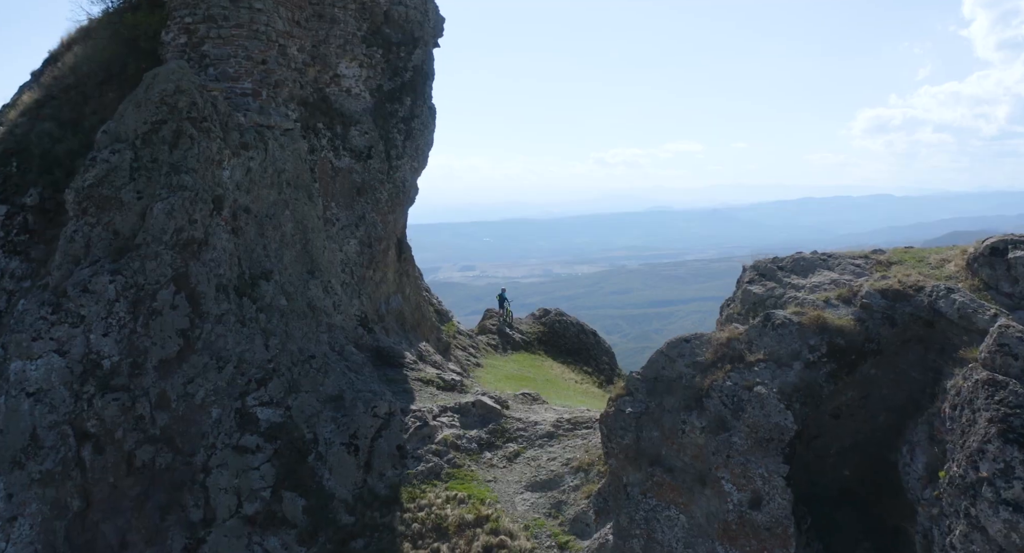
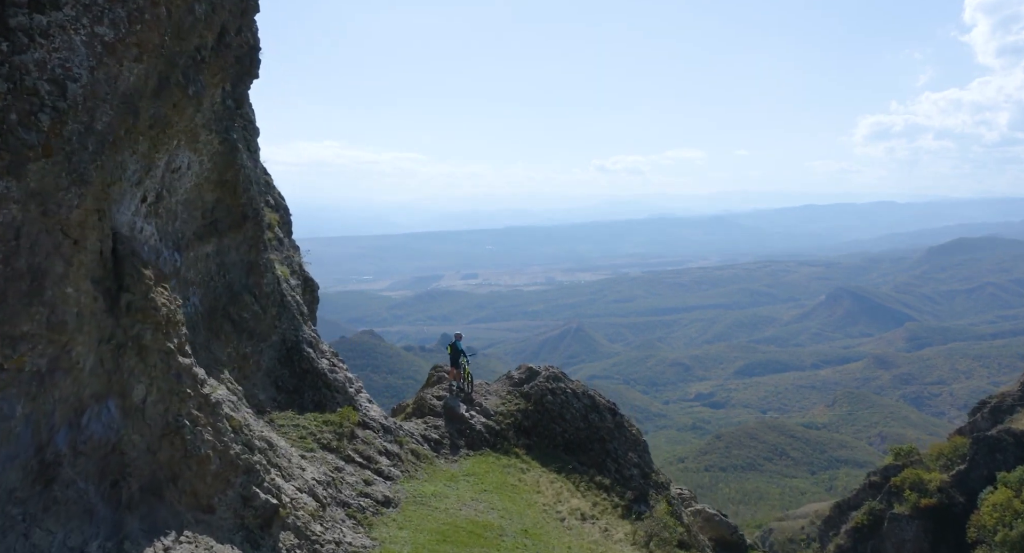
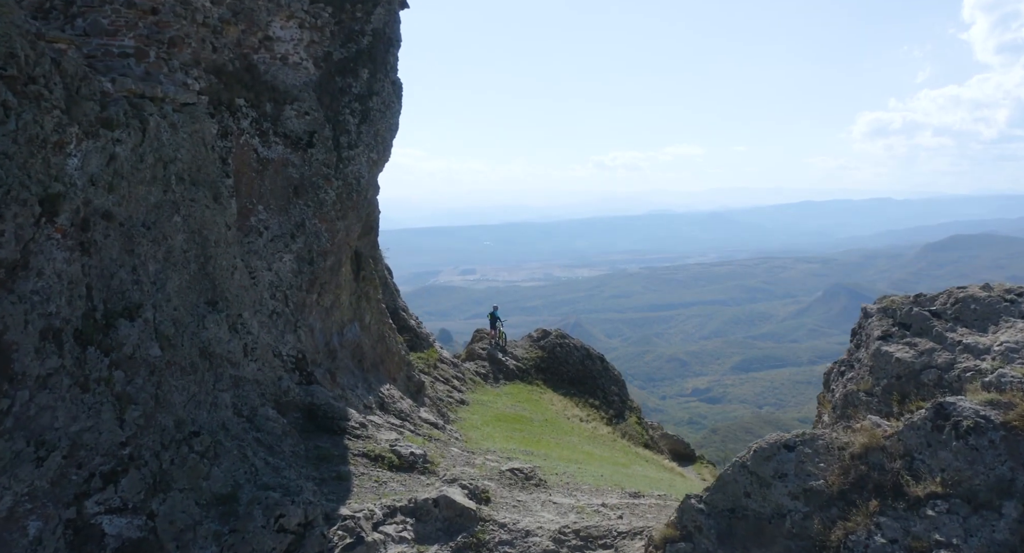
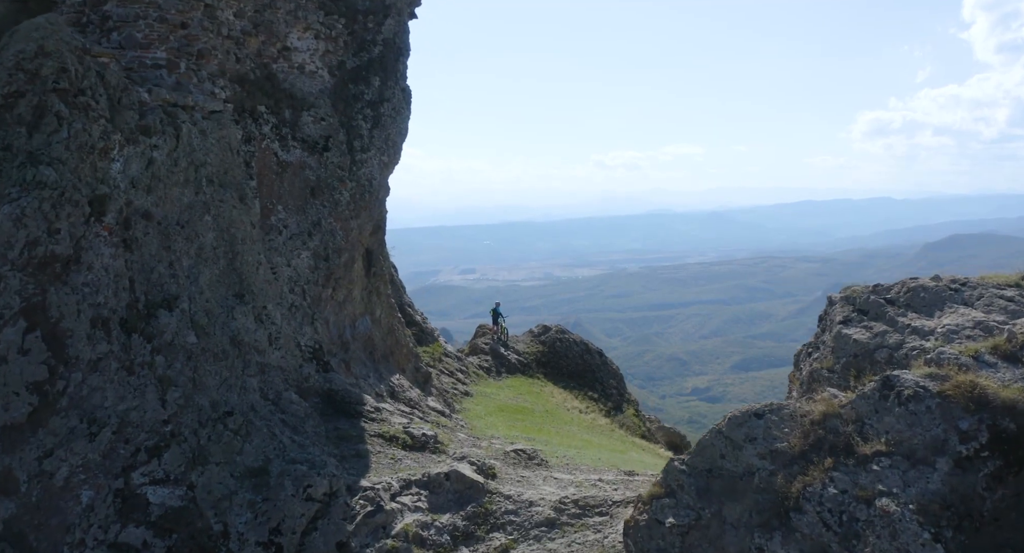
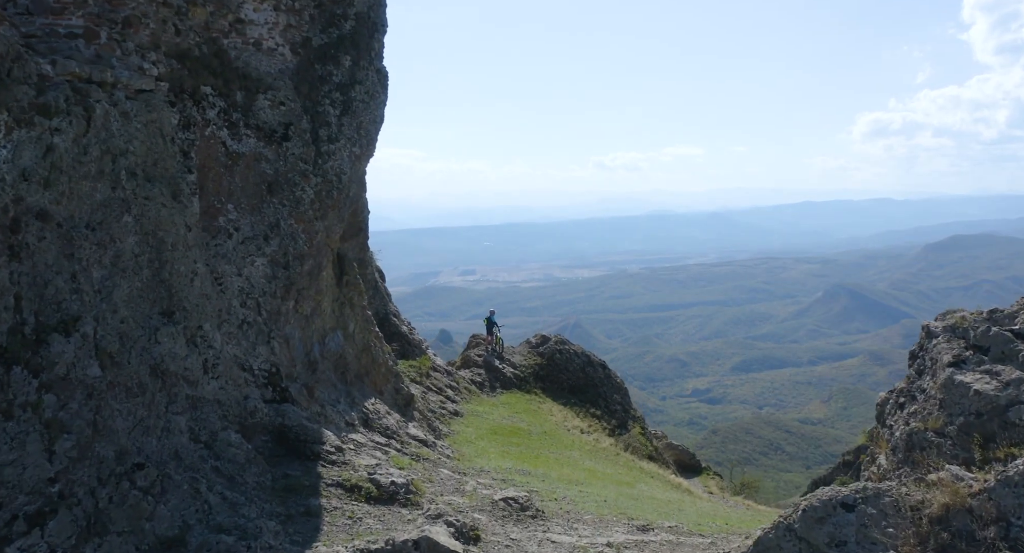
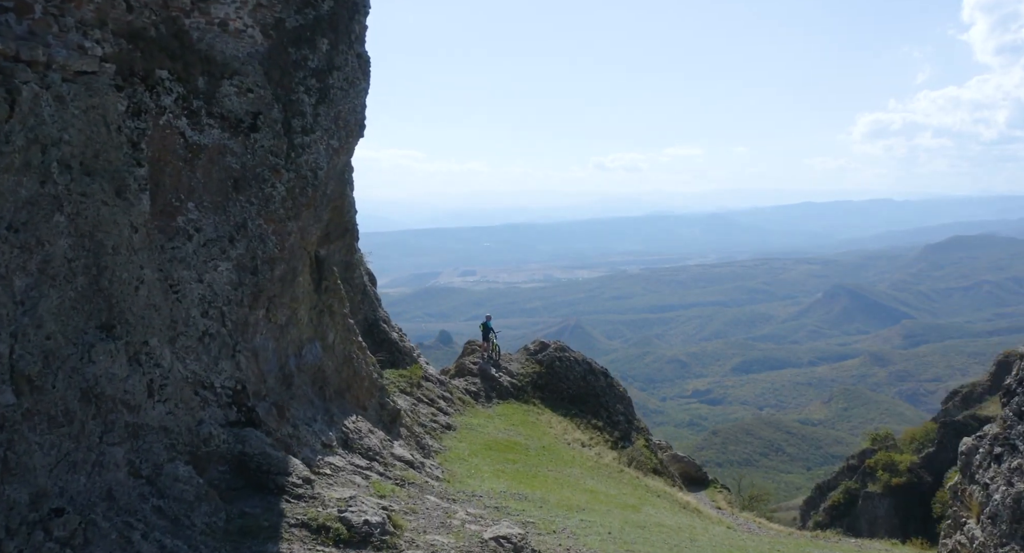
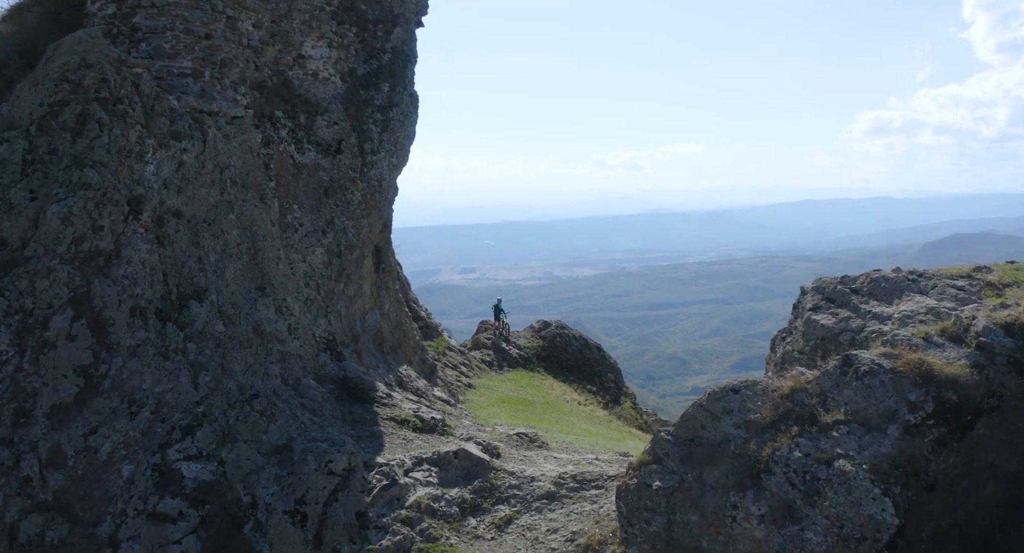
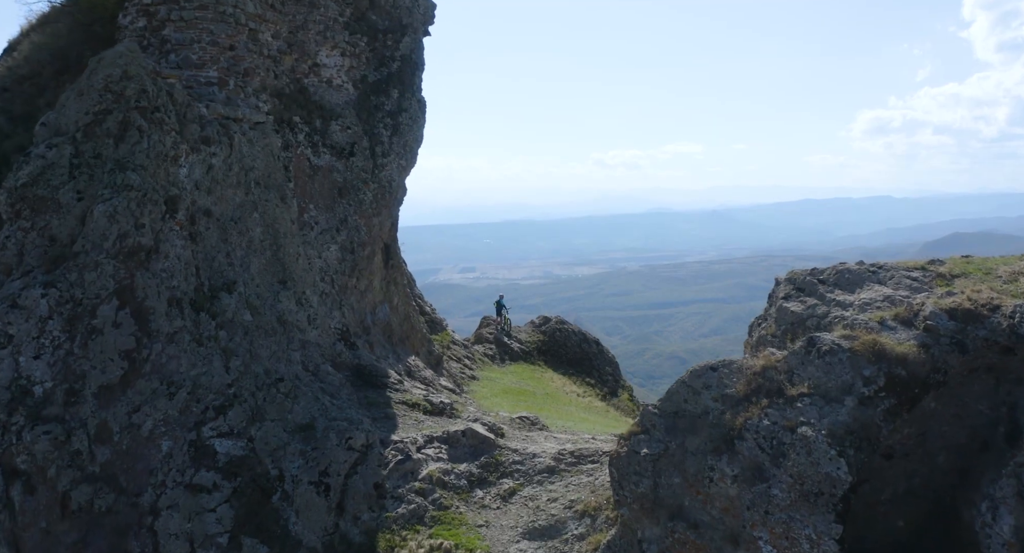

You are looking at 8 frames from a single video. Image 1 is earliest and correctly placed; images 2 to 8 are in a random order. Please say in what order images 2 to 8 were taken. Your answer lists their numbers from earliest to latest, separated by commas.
8, 7, 4, 3, 5, 6, 2
